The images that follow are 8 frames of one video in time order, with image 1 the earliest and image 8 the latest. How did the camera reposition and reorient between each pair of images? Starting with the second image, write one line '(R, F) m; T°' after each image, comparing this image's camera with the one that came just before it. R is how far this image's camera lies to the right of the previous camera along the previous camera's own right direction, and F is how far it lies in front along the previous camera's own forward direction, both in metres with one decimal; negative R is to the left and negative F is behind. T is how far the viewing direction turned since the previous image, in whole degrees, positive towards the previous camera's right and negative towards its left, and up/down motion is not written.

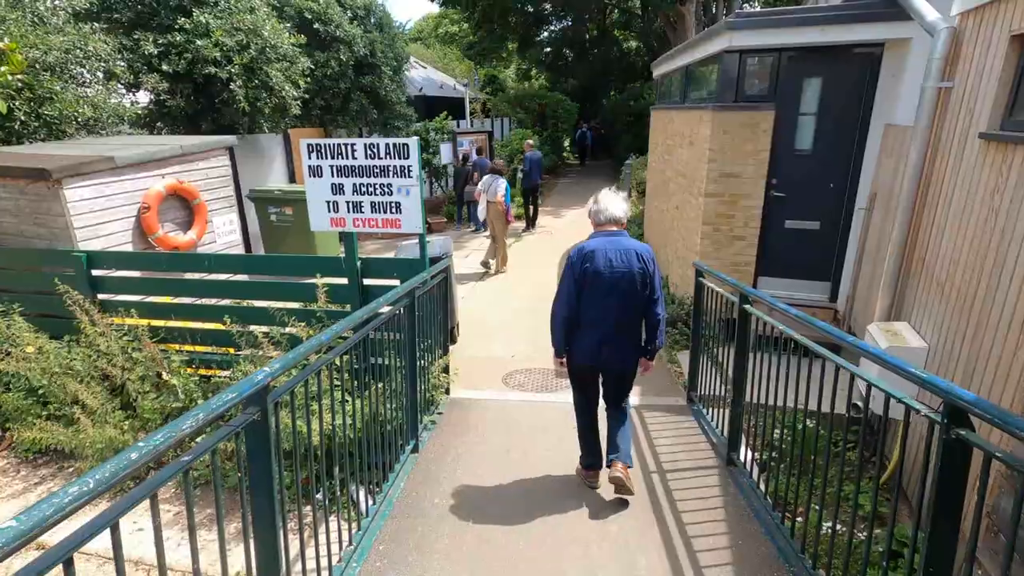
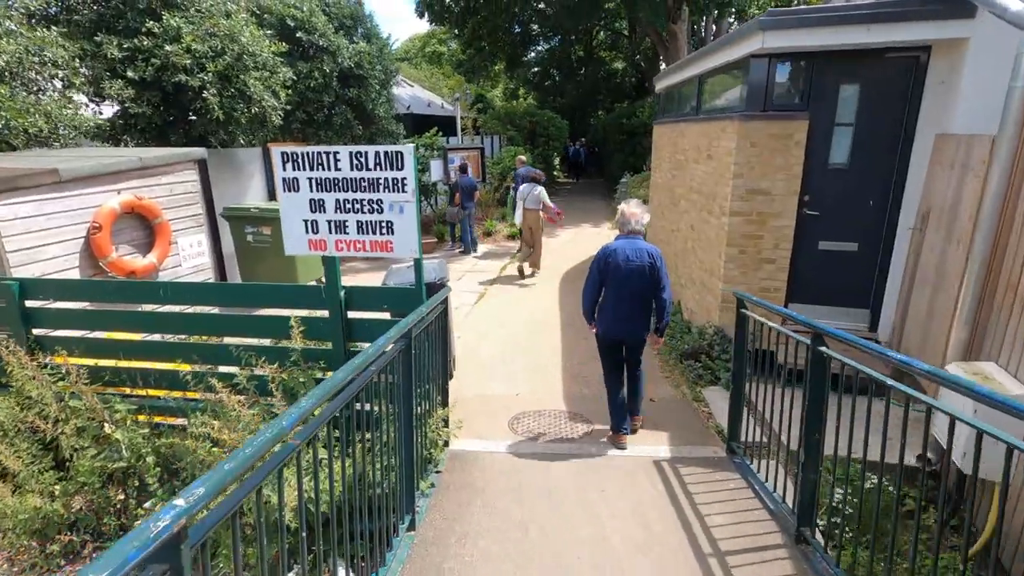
(-0.2, +0.7) m; +2°
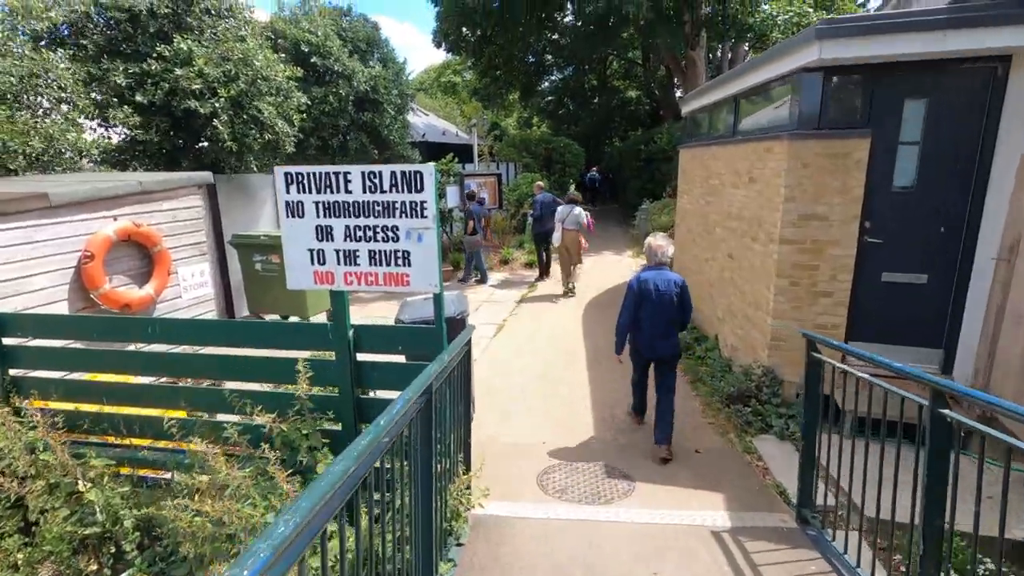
(-0.1, +0.5) m; -1°
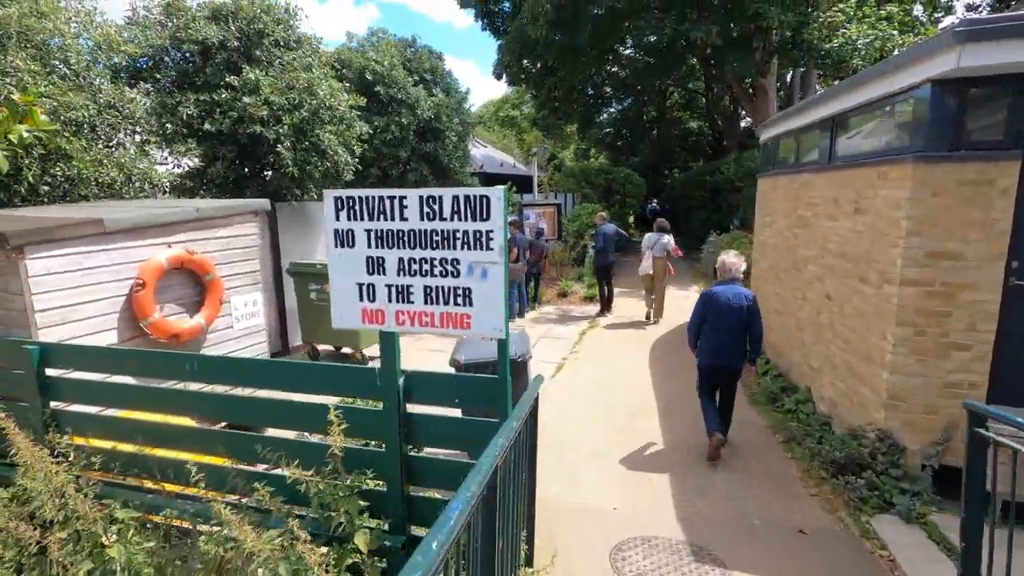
(-0.1, +0.5) m; -6°
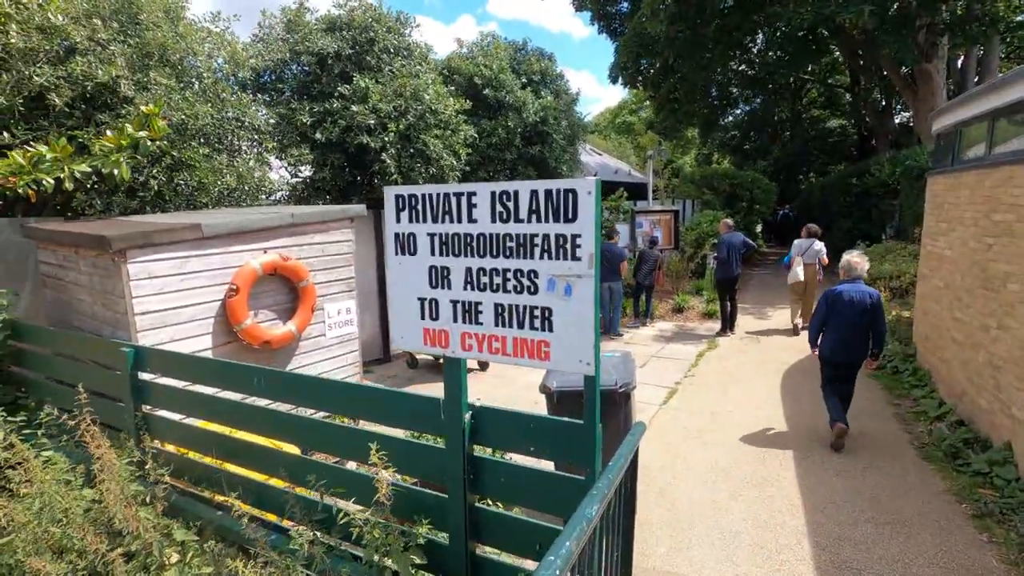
(+0.1, +0.6) m; -12°
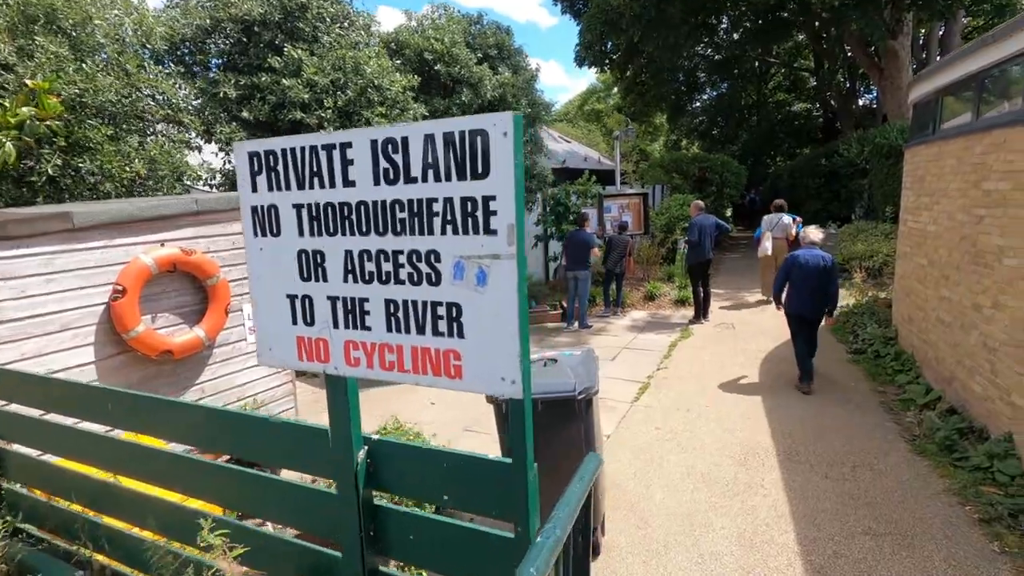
(+0.2, +0.6) m; +3°
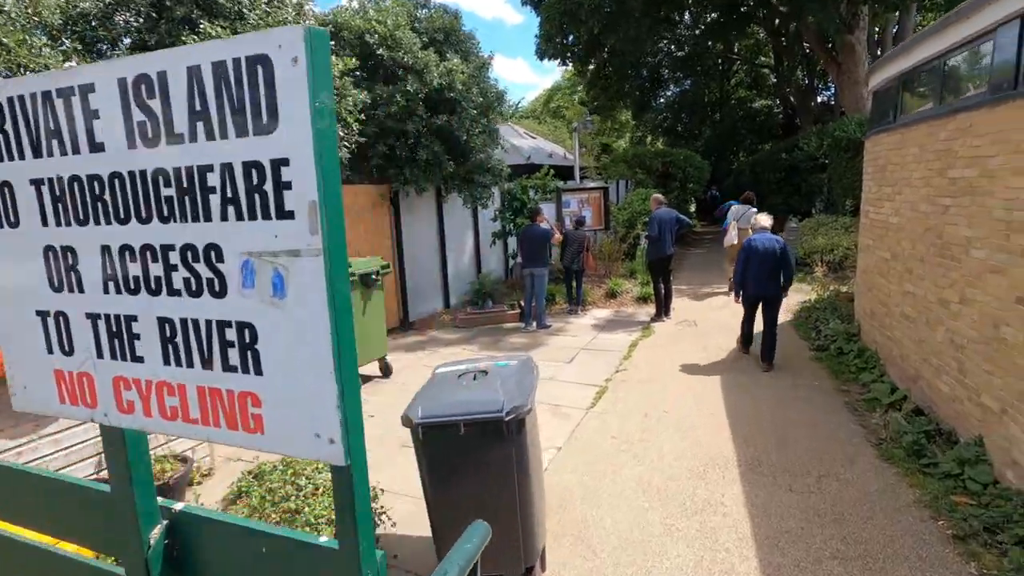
(+0.3, +0.5) m; +3°
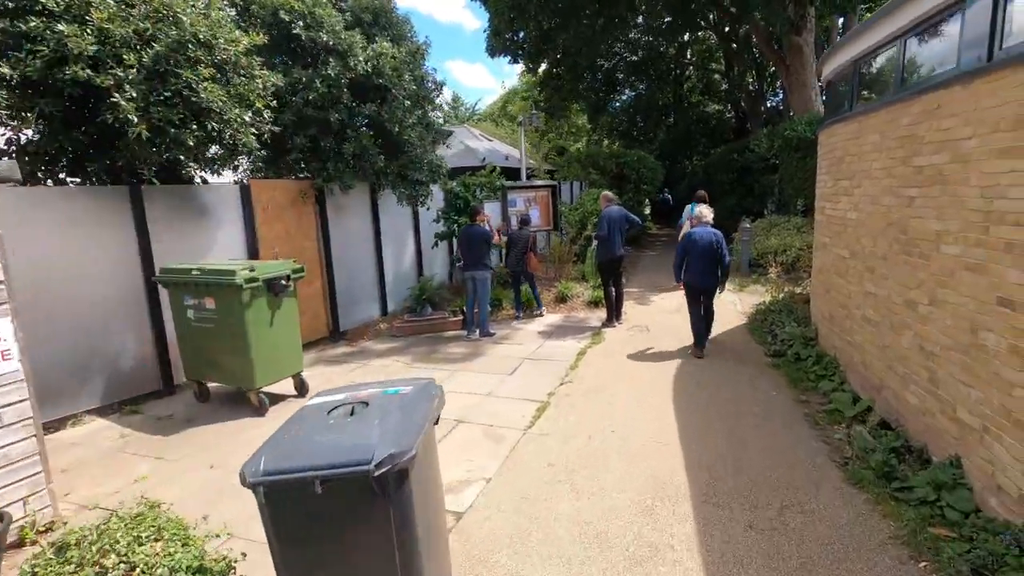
(+0.3, +0.6) m; +4°
